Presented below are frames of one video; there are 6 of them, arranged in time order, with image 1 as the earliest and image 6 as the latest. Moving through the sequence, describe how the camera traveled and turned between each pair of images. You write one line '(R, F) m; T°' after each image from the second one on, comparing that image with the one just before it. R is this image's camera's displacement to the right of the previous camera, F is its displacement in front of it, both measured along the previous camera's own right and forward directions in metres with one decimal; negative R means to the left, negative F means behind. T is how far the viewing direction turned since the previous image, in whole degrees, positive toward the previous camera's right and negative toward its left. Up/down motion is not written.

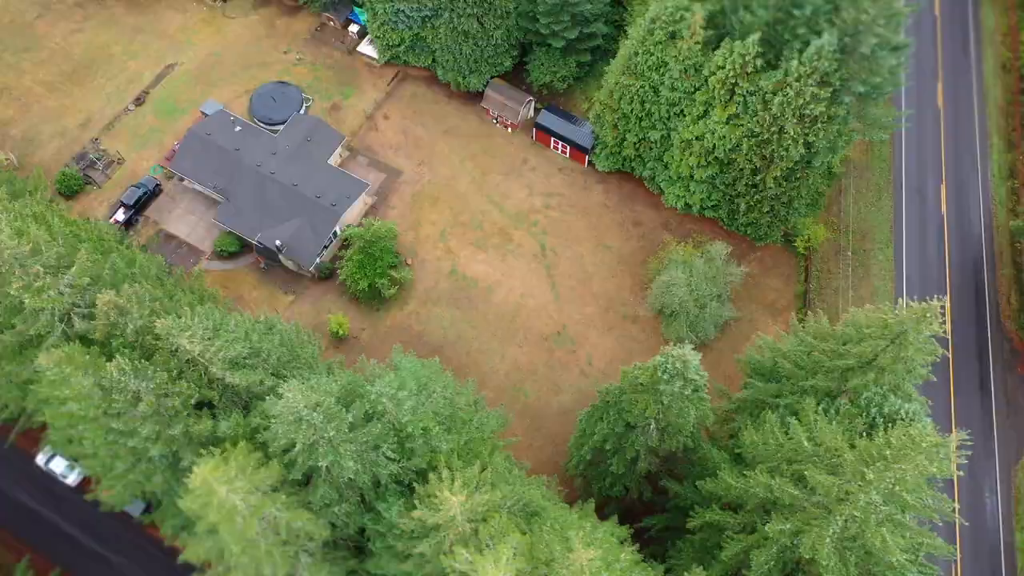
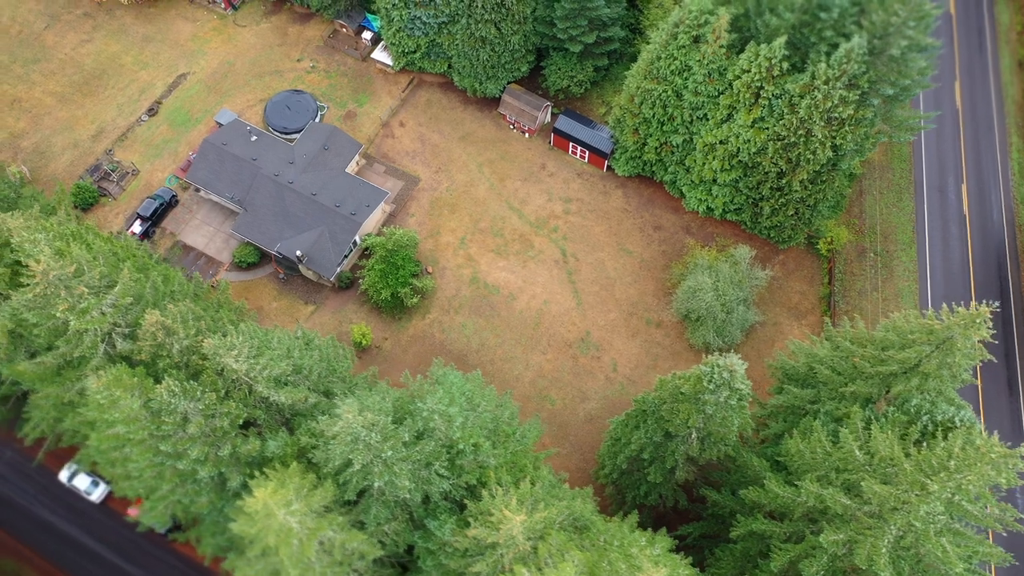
(-1.2, +0.2) m; 0°
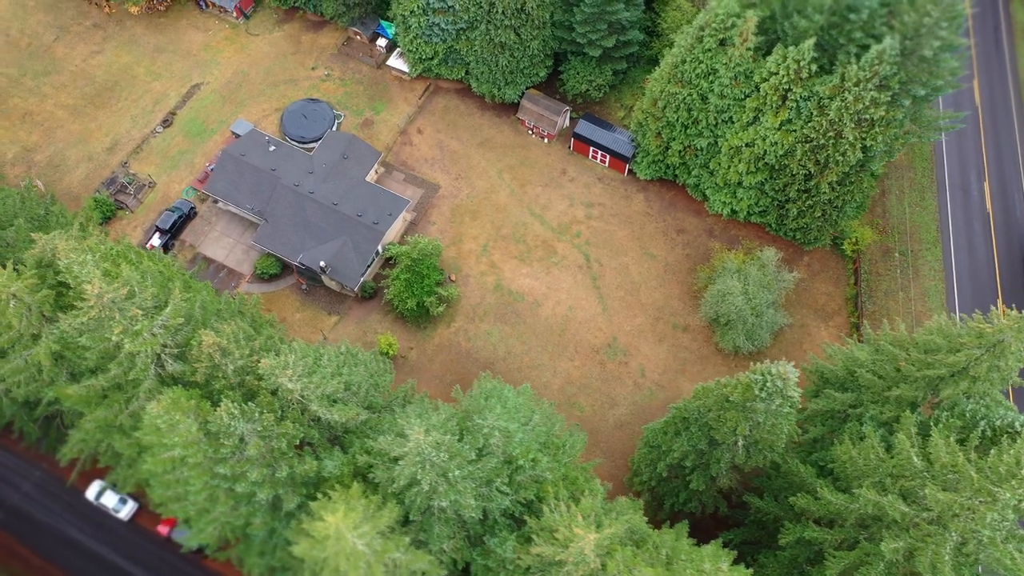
(-1.4, +0.2) m; +1°
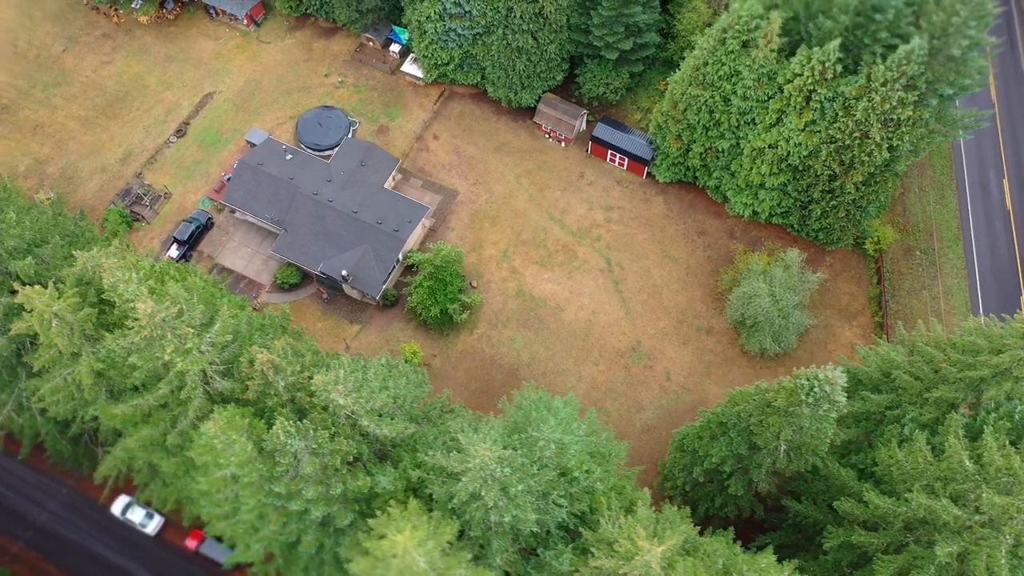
(-1.3, +0.2) m; 0°
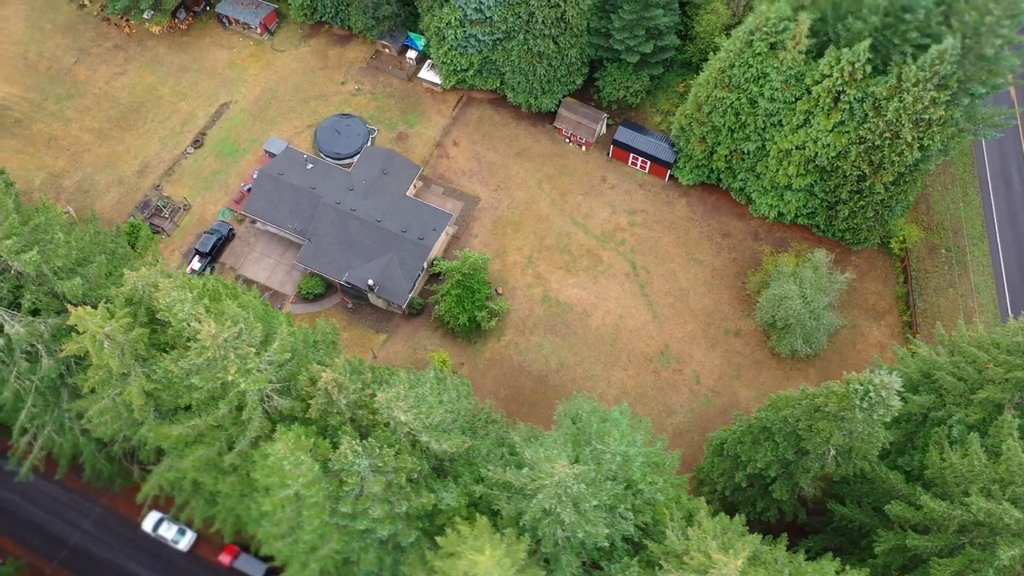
(-1.5, +0.2) m; +1°
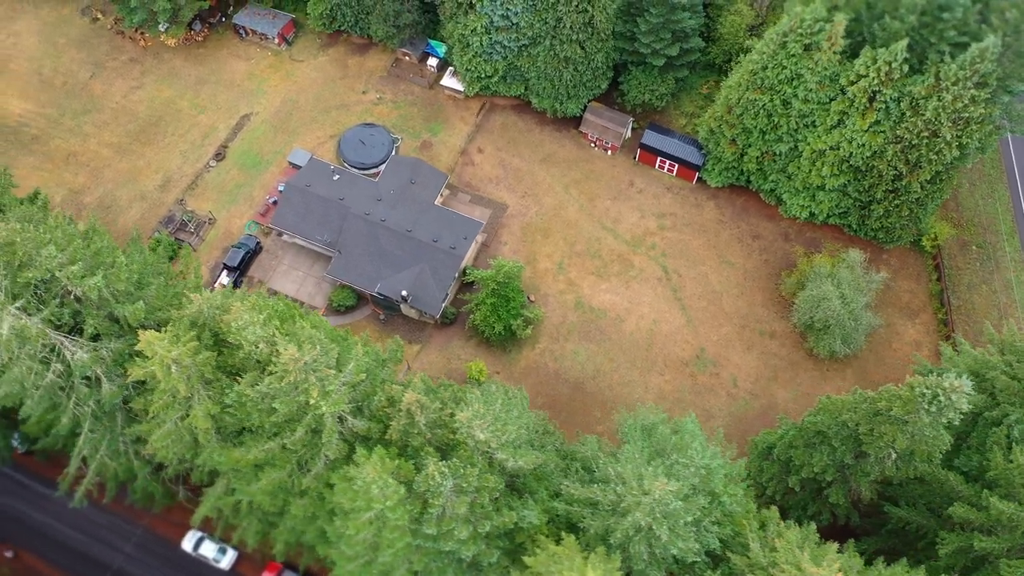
(-1.8, +0.2) m; +1°
